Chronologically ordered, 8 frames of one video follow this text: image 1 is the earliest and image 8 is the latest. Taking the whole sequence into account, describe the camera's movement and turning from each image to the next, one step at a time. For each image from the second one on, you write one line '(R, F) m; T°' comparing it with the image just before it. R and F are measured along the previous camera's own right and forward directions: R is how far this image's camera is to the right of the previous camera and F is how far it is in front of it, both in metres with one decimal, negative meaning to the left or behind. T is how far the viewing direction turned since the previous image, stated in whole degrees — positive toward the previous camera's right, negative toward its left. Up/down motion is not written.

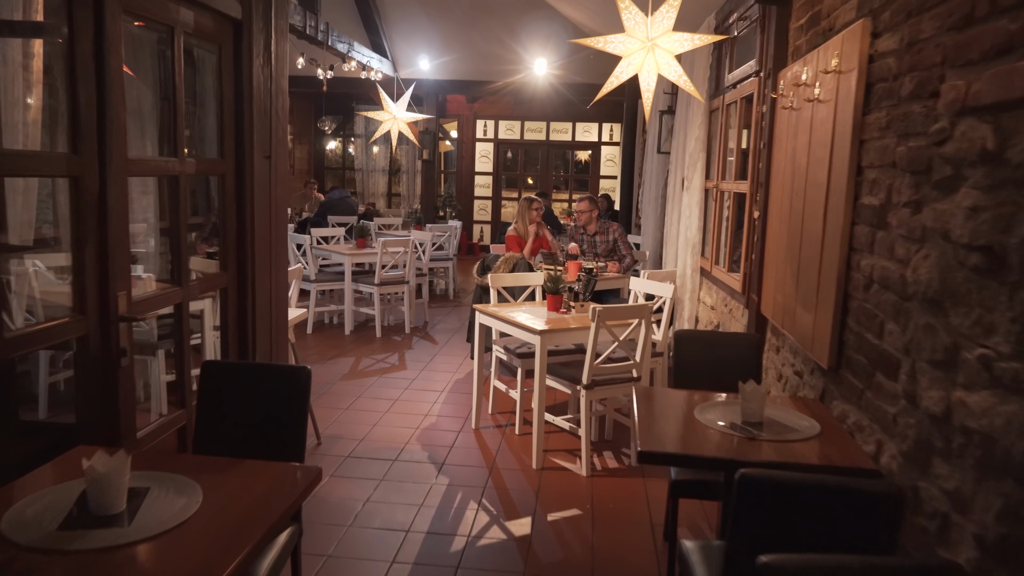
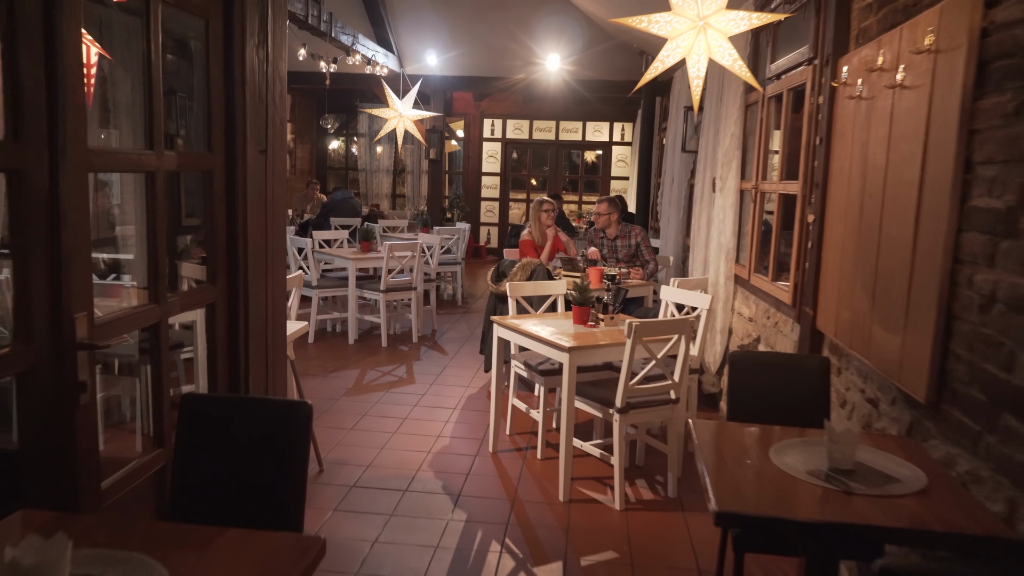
(-0.1, +0.4) m; 0°
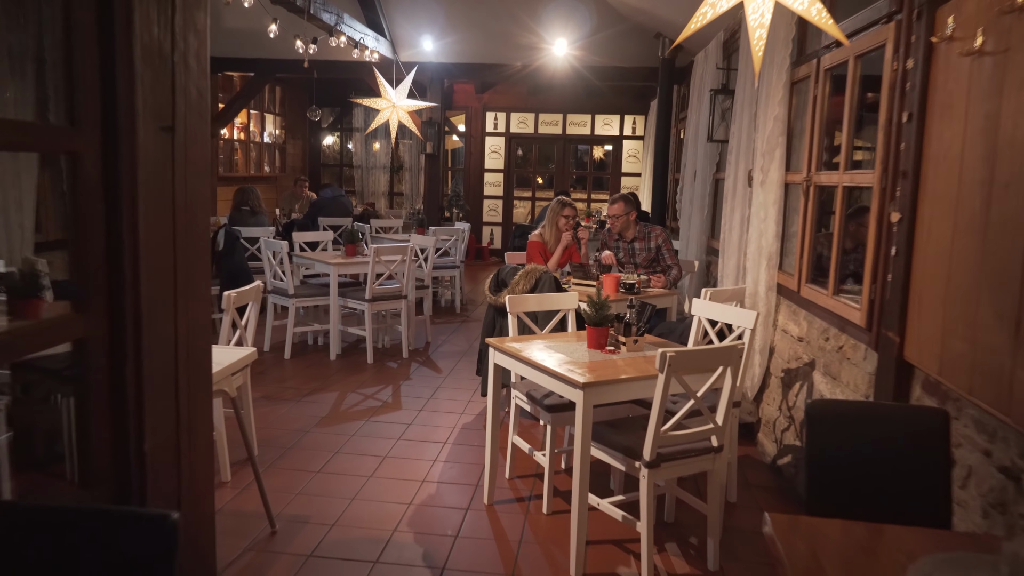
(0.0, +0.7) m; 0°
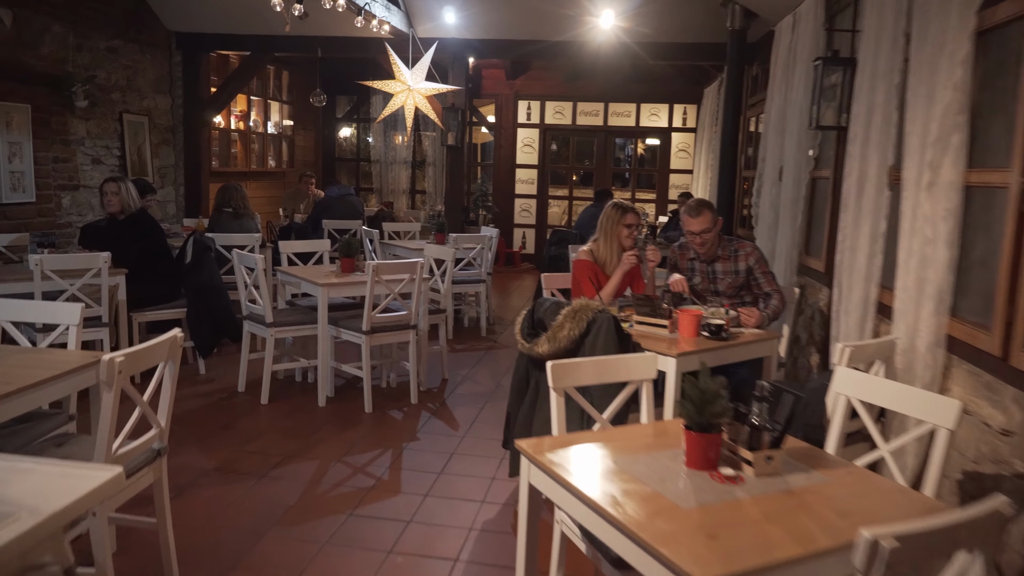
(0.0, +1.2) m; -2°
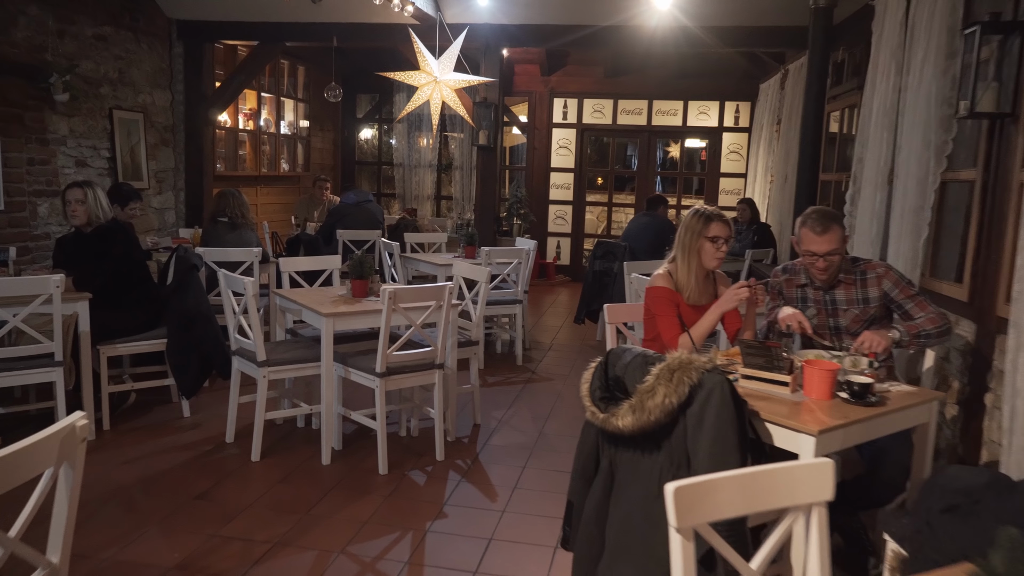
(-0.1, +0.8) m; -2°
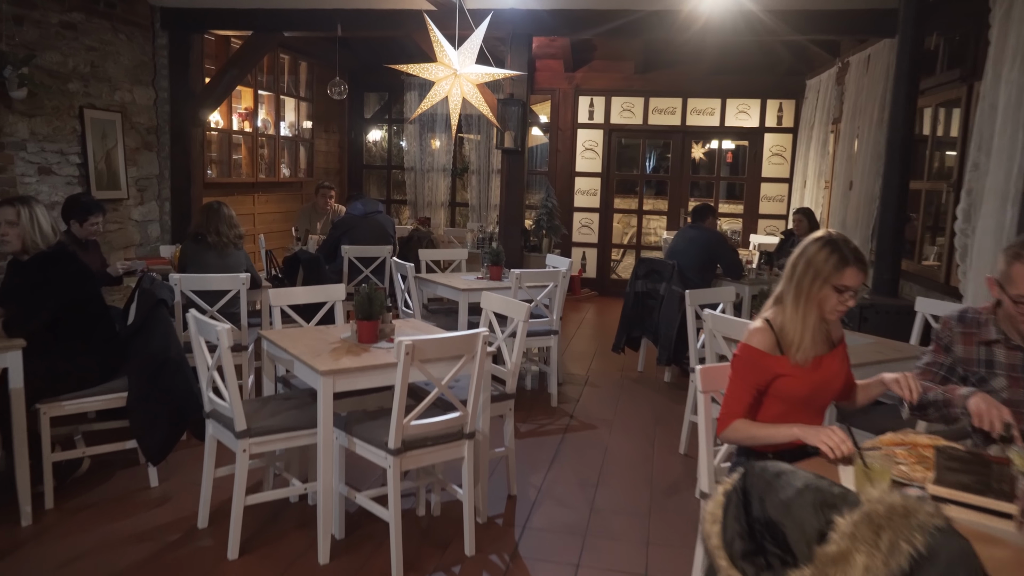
(-0.1, +0.8) m; -1°
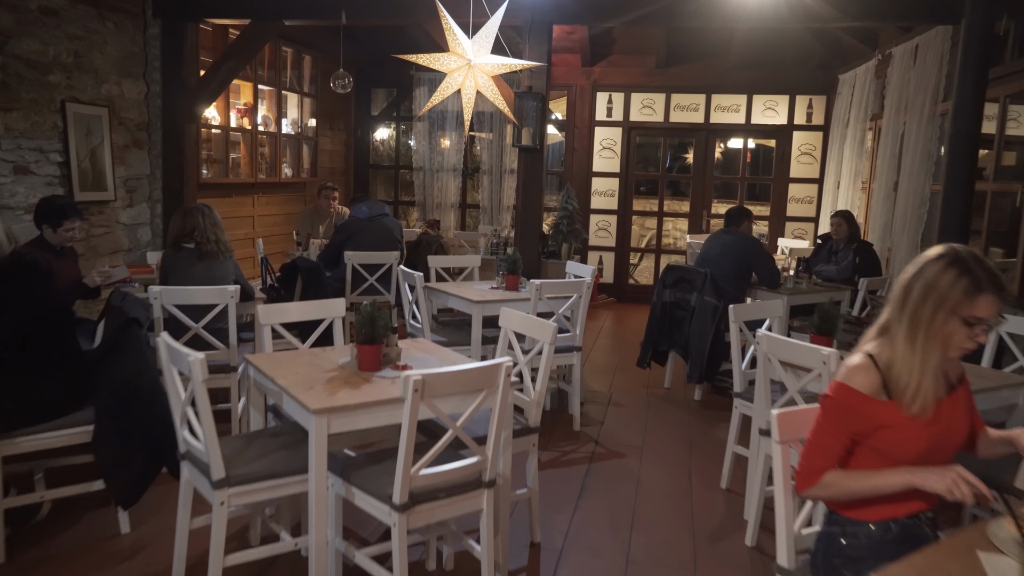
(-0.1, +0.4) m; -1°
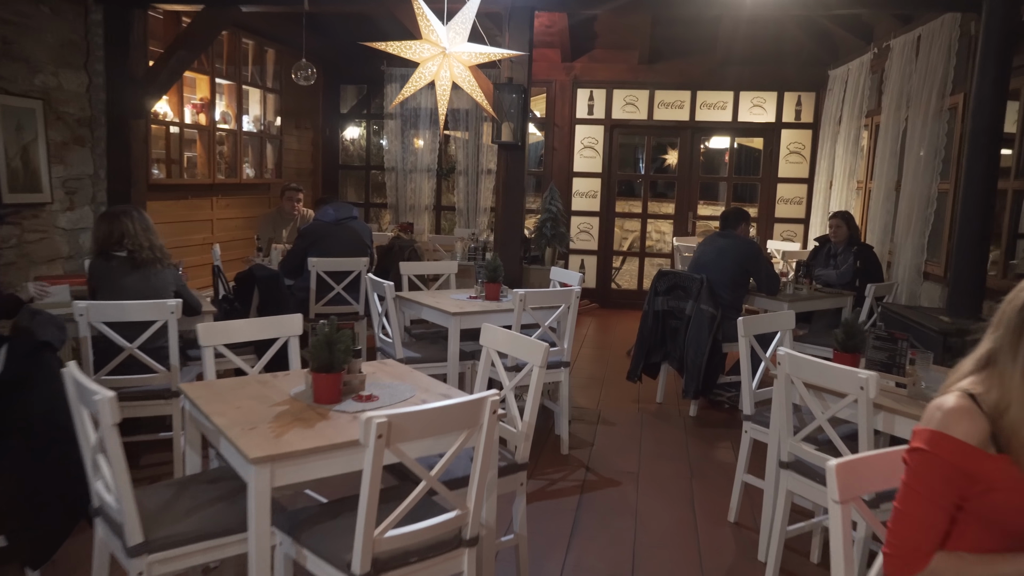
(0.0, +0.4) m; +2°
